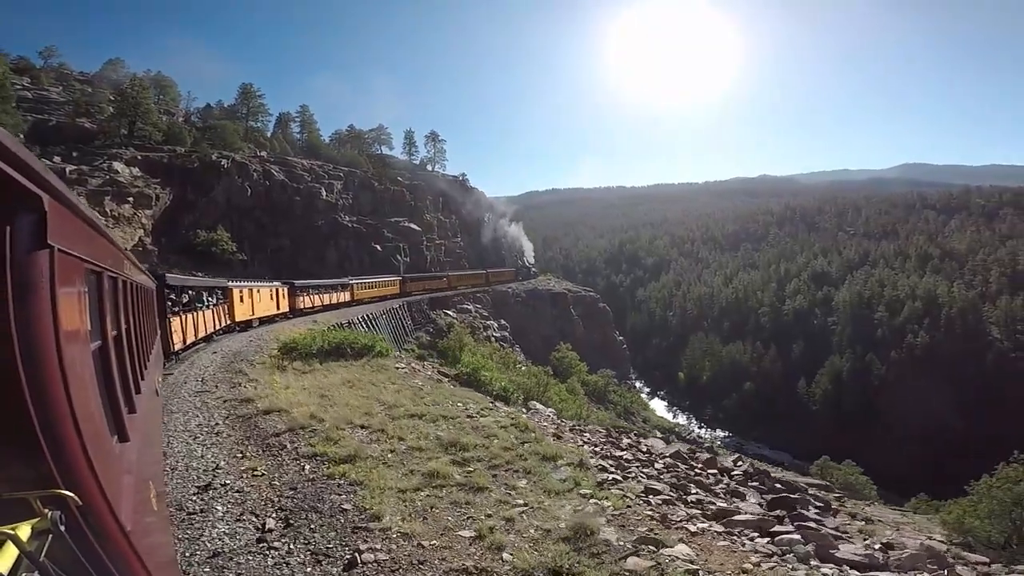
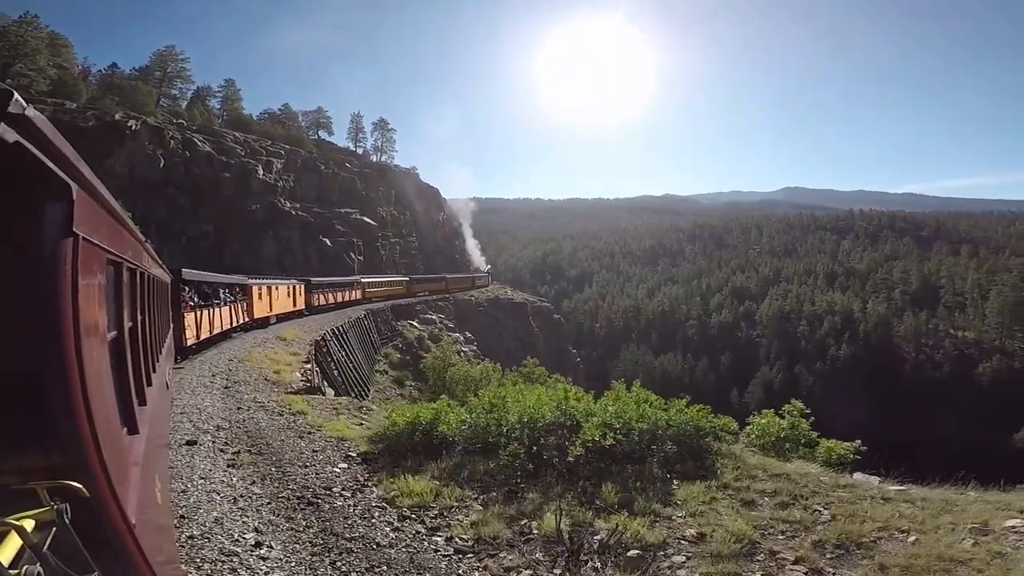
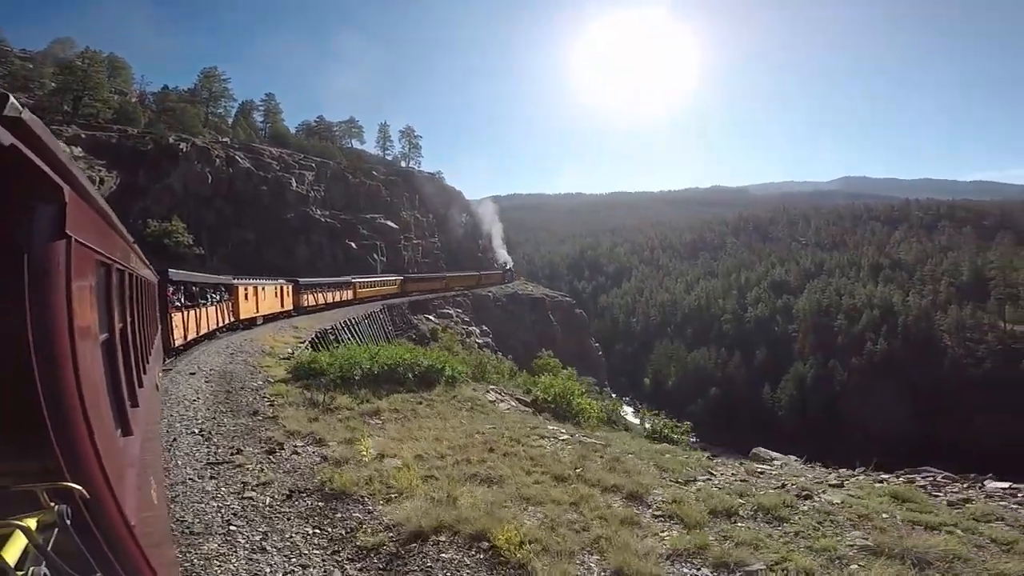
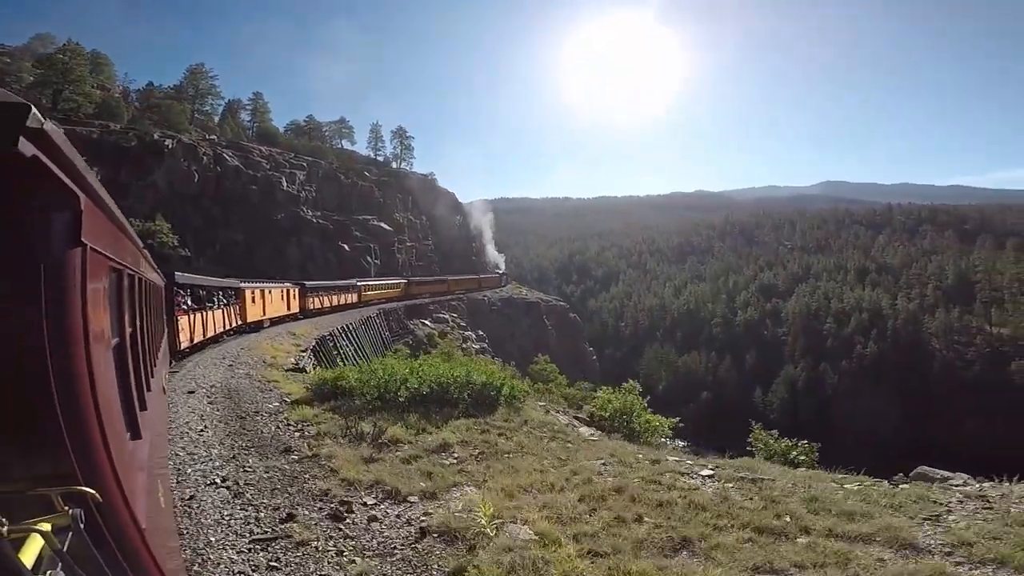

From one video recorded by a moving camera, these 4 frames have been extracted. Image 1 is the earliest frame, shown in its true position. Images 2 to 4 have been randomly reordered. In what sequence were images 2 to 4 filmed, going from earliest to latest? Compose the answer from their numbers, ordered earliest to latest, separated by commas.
3, 4, 2
